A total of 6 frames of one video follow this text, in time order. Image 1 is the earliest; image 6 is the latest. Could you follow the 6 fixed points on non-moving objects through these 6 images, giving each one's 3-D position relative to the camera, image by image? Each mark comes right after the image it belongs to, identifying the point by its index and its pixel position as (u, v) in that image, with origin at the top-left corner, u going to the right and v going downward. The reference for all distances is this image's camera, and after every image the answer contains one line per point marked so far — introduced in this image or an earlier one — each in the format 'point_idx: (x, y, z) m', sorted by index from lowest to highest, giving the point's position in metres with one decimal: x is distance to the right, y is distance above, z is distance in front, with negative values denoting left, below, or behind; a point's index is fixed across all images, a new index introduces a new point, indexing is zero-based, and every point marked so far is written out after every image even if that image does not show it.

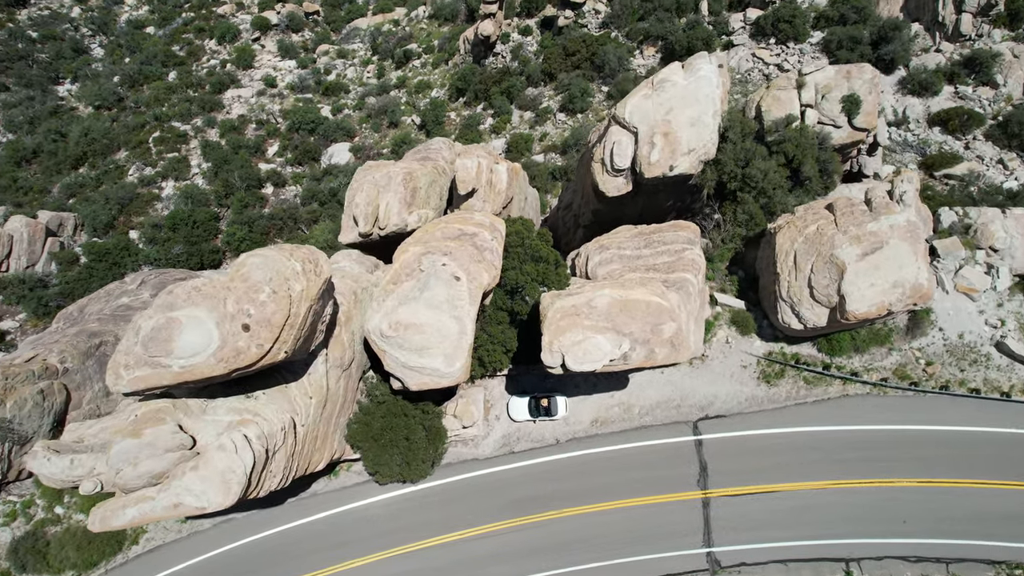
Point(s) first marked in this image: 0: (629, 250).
0: (+3.4, +1.1, +19.7) m
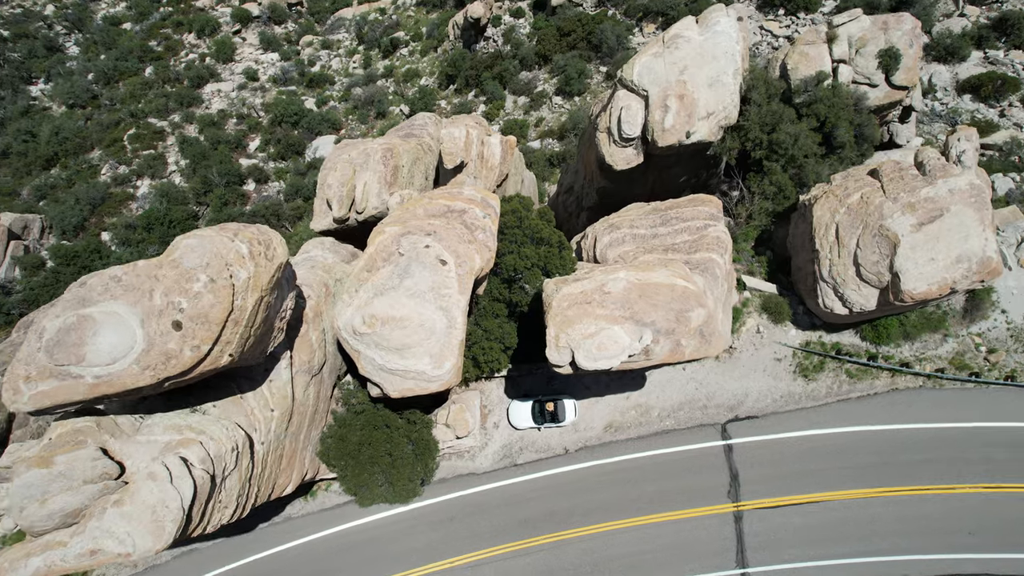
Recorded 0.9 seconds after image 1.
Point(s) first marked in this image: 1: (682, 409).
0: (+3.3, +1.5, +17.1) m
1: (+4.4, -3.2, +17.7) m
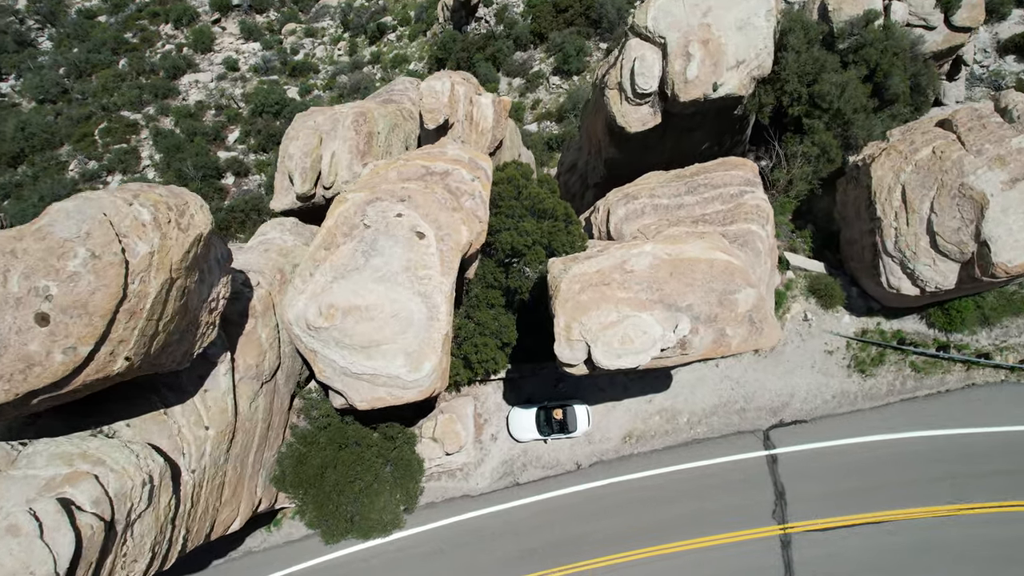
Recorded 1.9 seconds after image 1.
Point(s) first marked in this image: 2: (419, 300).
0: (+3.2, +1.9, +14.3) m
1: (+4.5, -2.8, +14.8) m
2: (-1.4, -0.2, +10.2) m
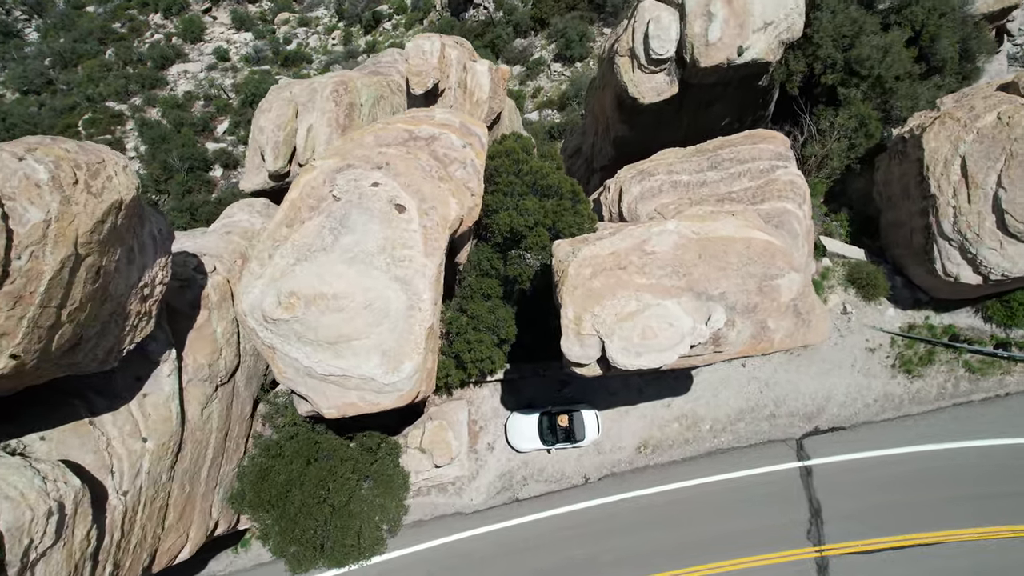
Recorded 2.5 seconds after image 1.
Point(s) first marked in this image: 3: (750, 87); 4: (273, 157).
0: (+3.2, +2.1, +12.5) m
1: (+4.4, -2.6, +13.1) m
2: (-1.4, 0.0, +8.5) m
3: (+5.2, +4.3, +14.5) m
4: (-4.8, +2.6, +13.6) m
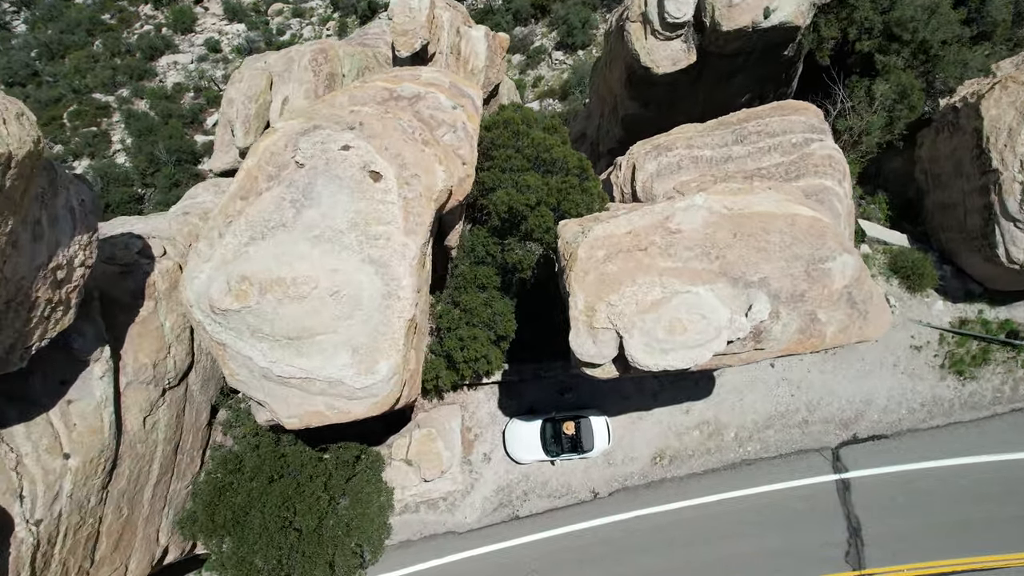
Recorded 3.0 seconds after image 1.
0: (+3.2, +2.3, +11.0) m
1: (+4.4, -2.4, +11.6) m
2: (-1.5, +0.2, +7.0) m
3: (+5.2, +4.5, +13.0) m
4: (-4.8, +2.8, +12.1) m
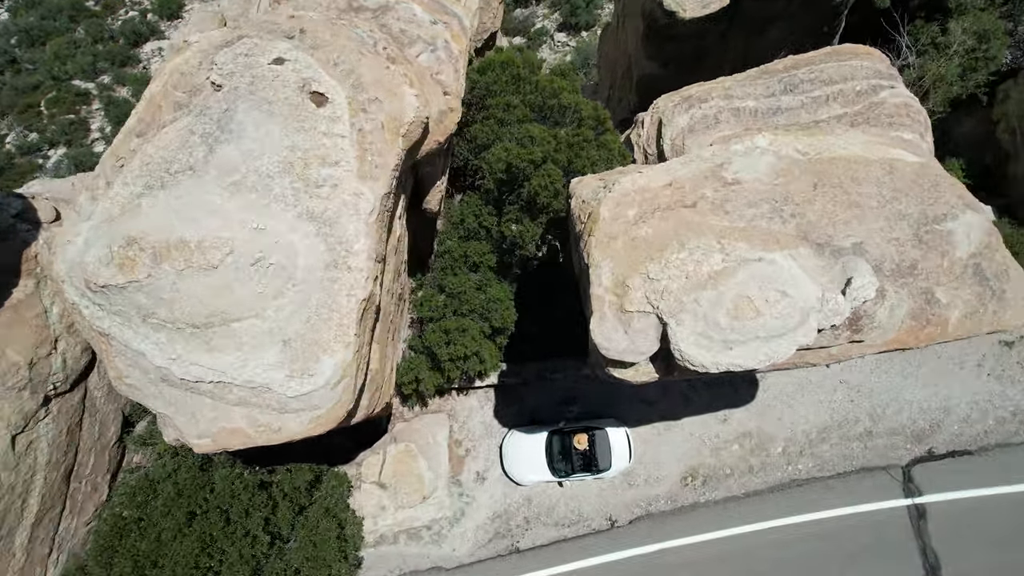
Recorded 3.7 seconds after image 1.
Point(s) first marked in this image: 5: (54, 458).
0: (+3.2, +2.5, +9.0) m
1: (+4.4, -2.1, +9.5) m
2: (-1.5, +0.4, +4.9) m
3: (+5.1, +4.7, +10.9) m
4: (-4.8, +3.0, +10.0) m
5: (-4.3, -1.5, +6.6) m
